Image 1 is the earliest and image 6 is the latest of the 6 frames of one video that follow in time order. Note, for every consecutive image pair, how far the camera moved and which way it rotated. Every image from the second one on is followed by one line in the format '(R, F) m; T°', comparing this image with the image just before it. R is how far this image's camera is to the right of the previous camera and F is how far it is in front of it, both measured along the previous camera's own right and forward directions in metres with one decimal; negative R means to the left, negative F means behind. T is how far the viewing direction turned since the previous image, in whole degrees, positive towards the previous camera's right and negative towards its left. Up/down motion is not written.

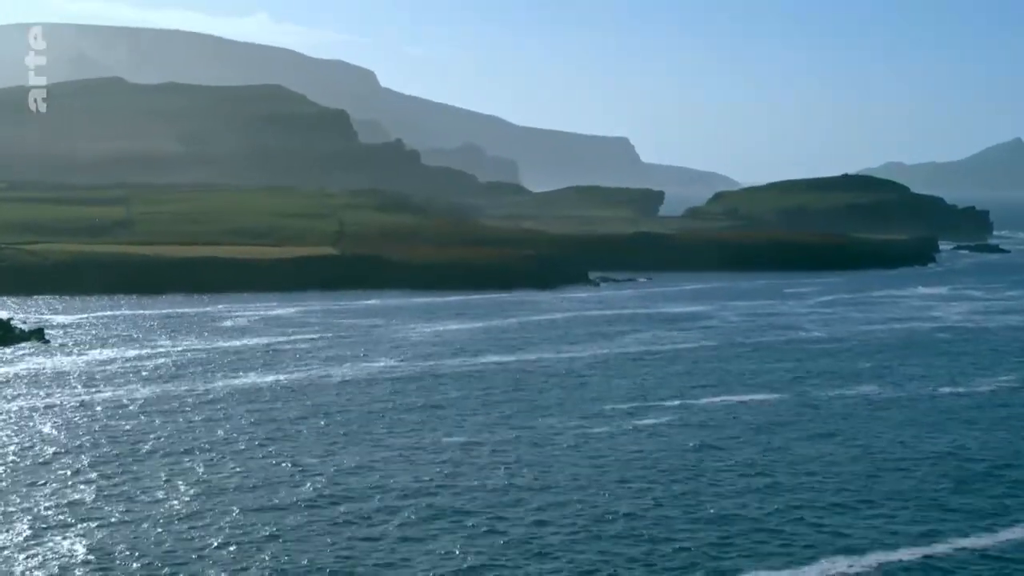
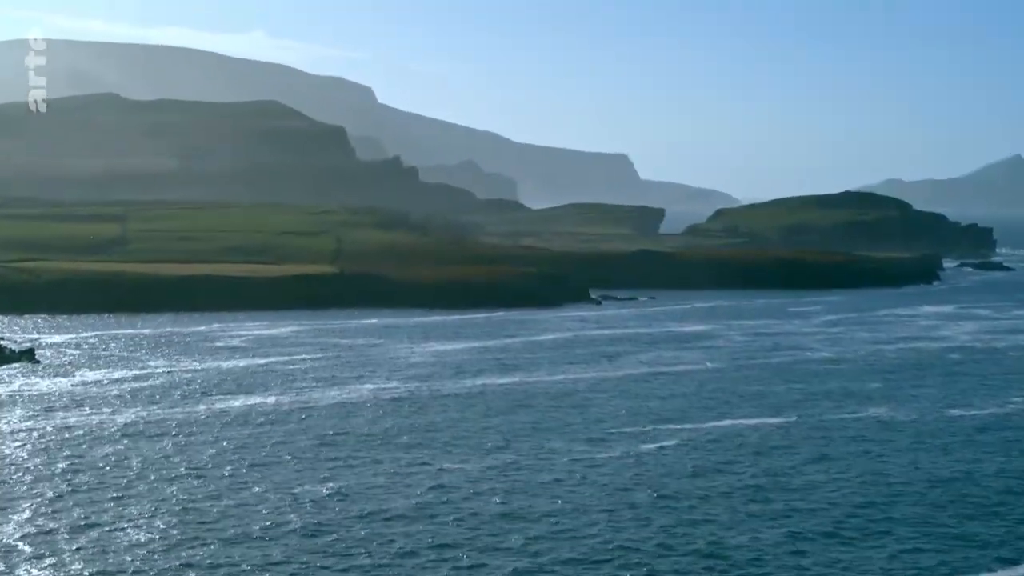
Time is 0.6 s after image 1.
(-0.1, +1.1) m; 0°
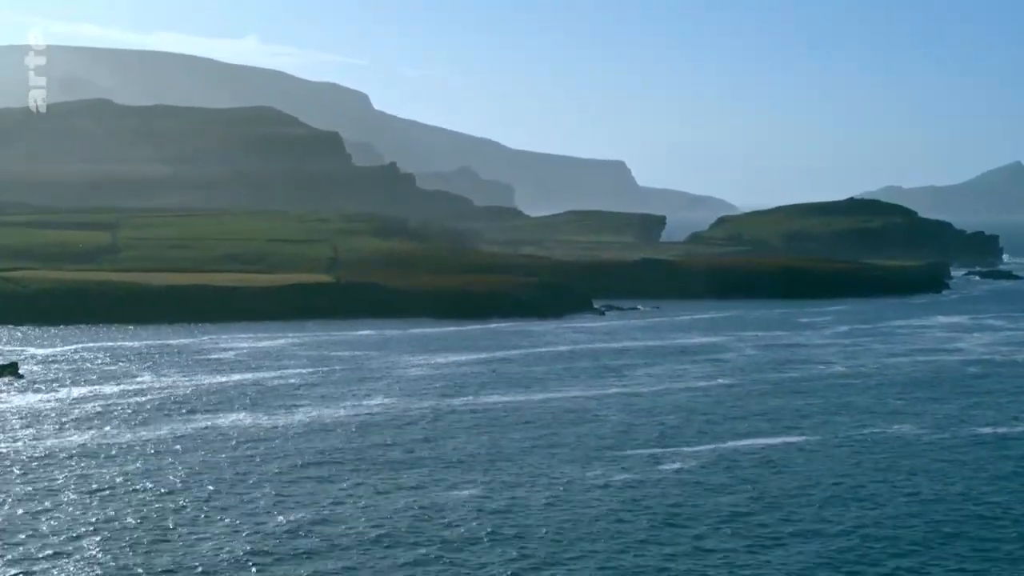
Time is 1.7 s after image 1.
(-0.4, +2.0) m; 0°
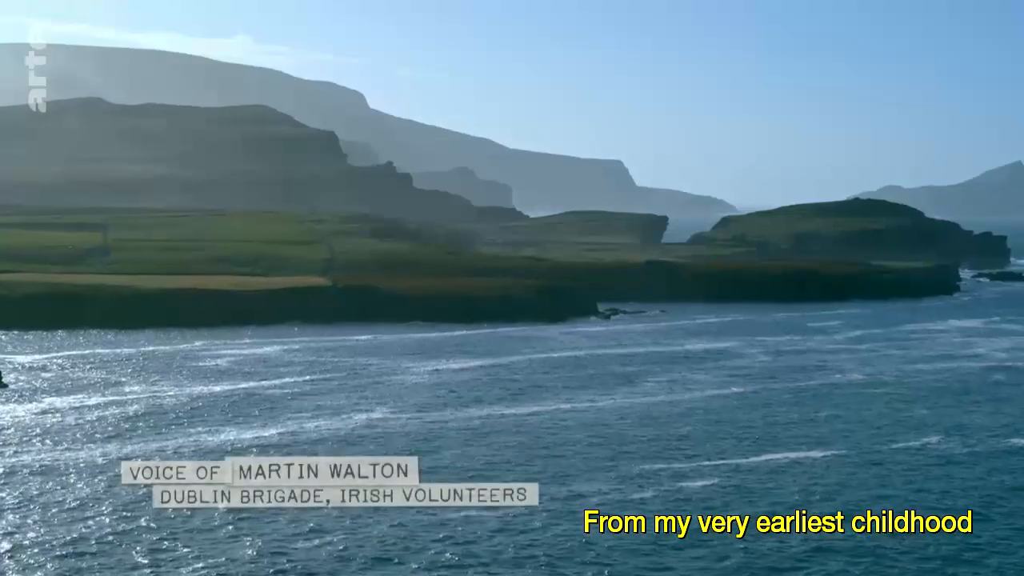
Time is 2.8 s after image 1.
(-0.4, +2.0) m; 0°
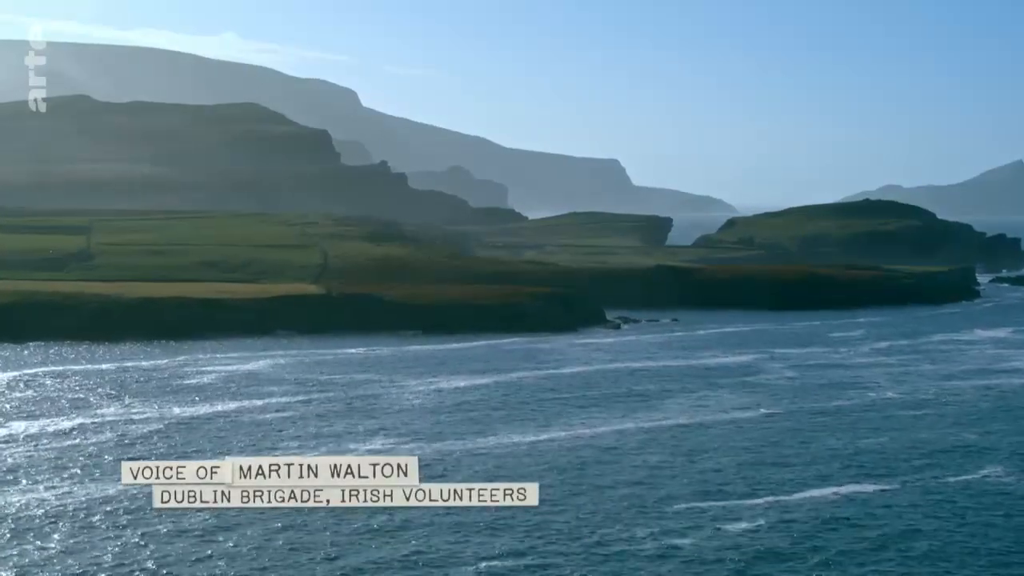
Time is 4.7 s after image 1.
(-0.6, +3.5) m; 0°
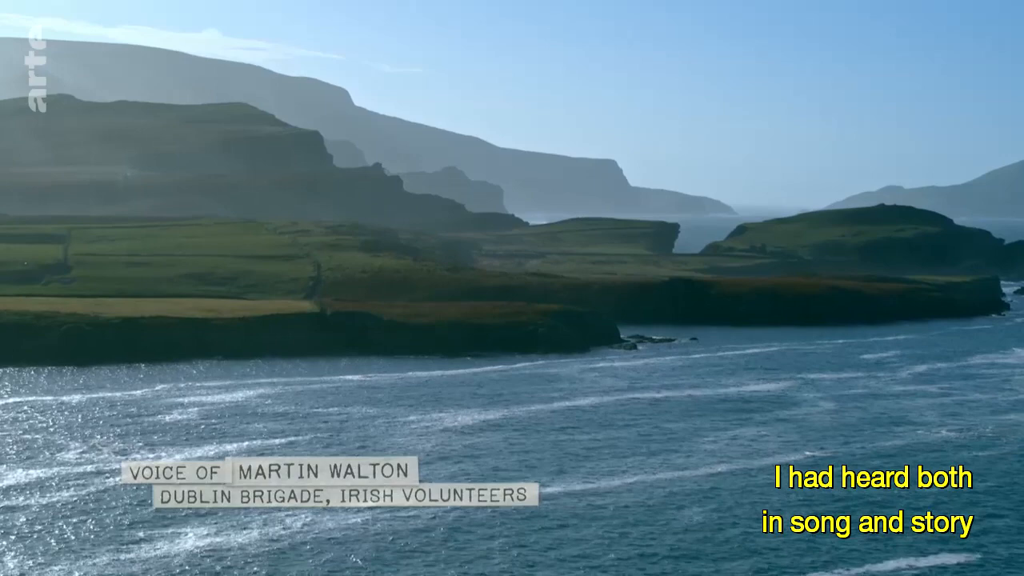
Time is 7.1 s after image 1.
(-0.8, +4.4) m; 0°
